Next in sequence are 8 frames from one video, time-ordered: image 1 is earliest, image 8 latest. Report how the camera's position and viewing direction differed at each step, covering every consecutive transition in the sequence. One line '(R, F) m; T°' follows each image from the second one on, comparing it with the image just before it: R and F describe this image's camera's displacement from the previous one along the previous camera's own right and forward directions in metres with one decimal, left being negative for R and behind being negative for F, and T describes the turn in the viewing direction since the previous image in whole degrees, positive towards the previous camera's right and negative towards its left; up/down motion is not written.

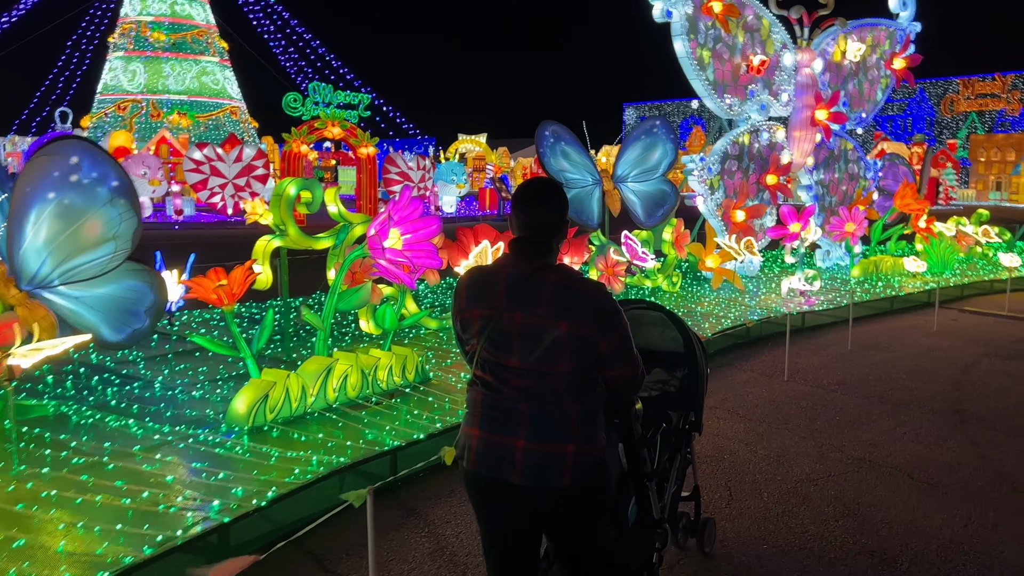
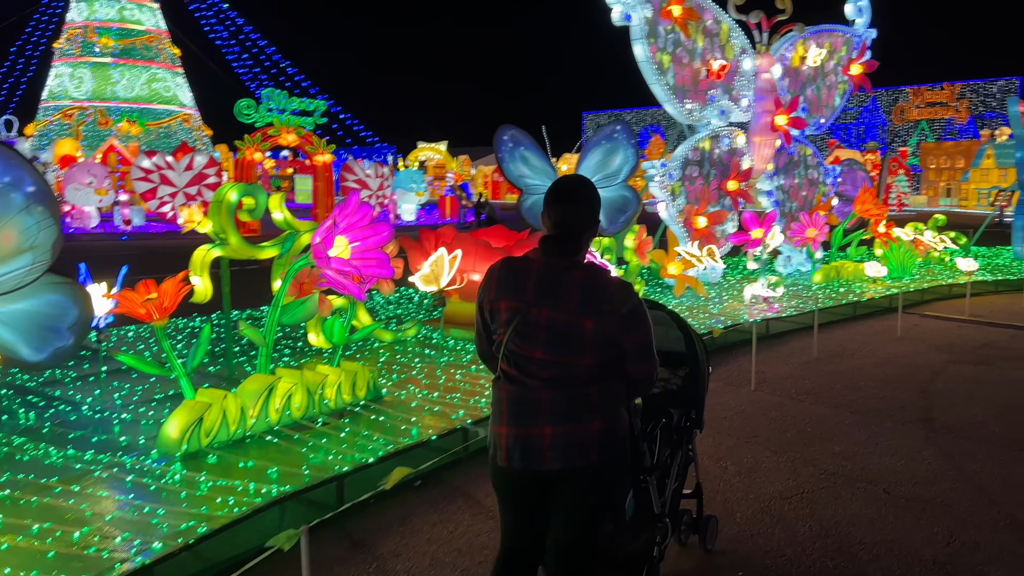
(0.0, +0.3) m; +3°
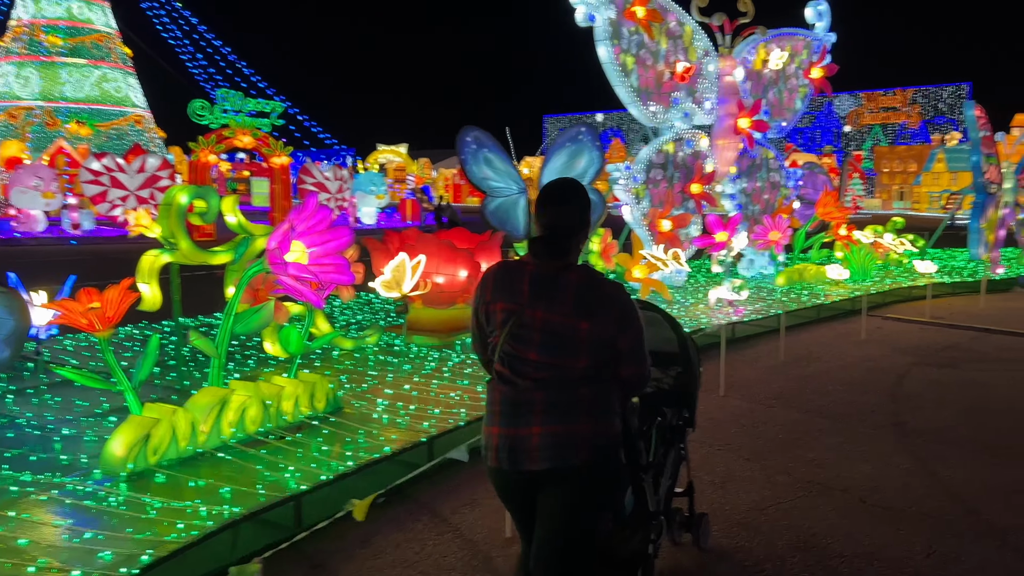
(0.0, +0.2) m; +3°
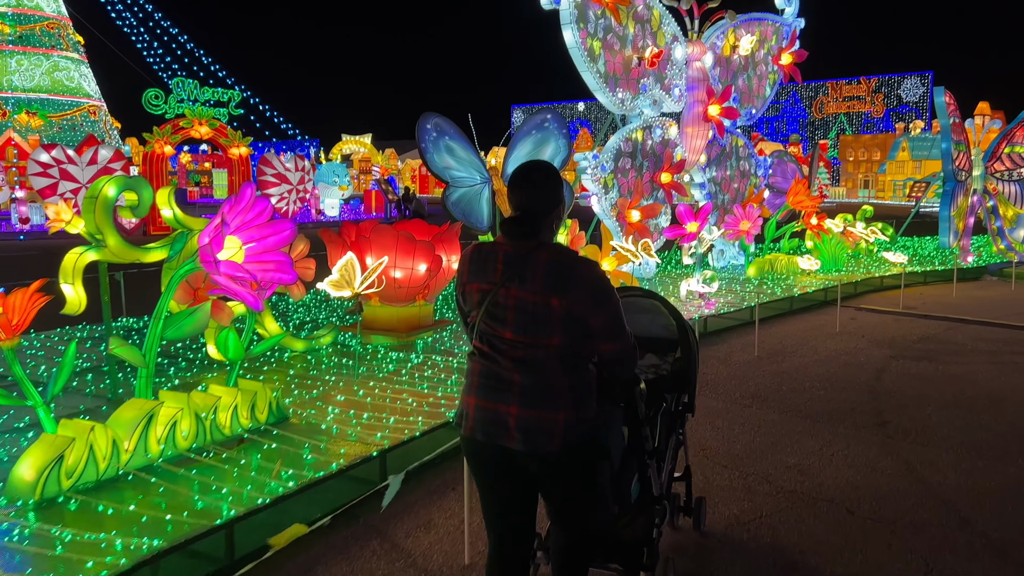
(+0.1, +0.4) m; +2°
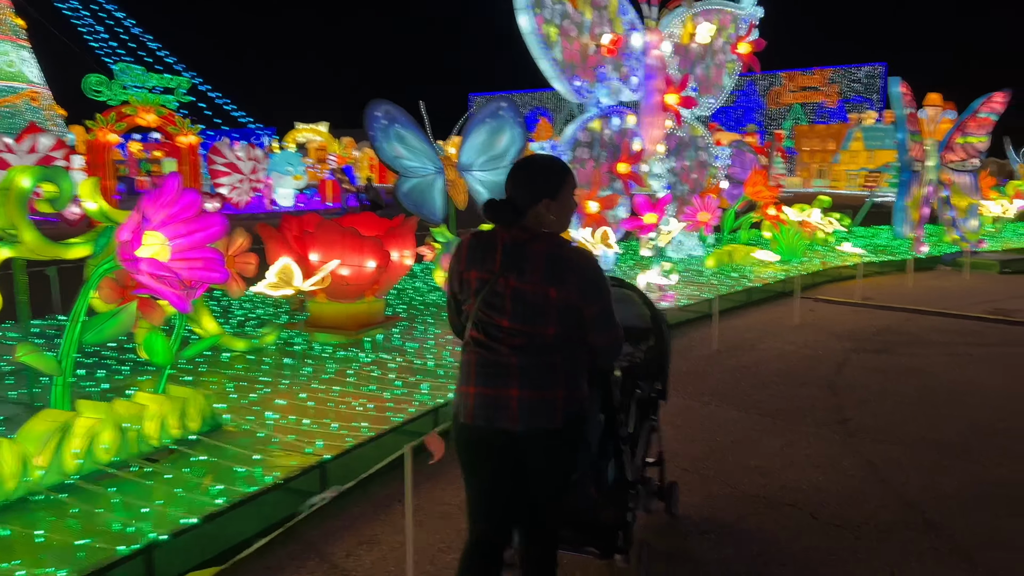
(+0.1, +0.2) m; +3°
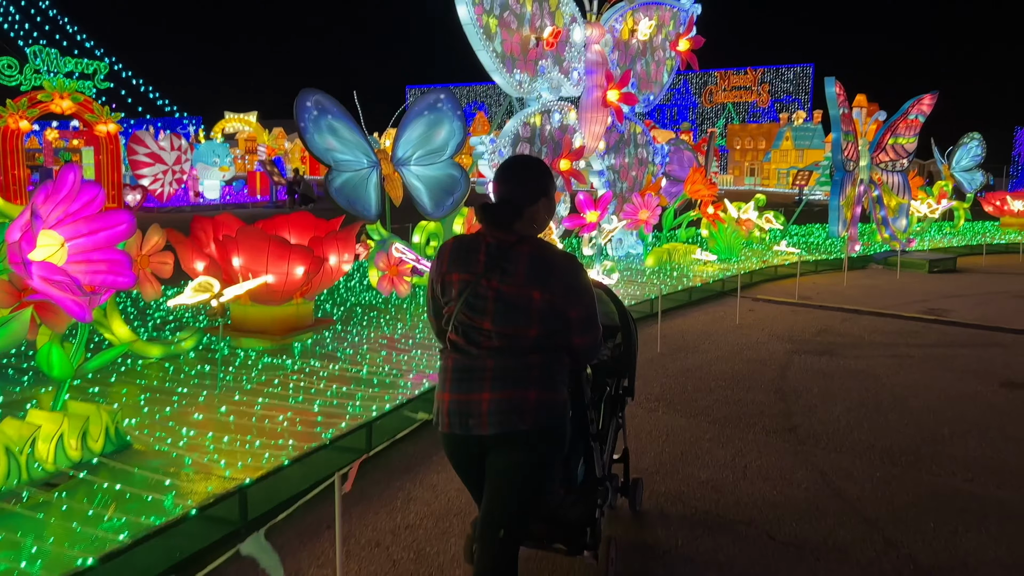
(0.0, +0.3) m; +5°
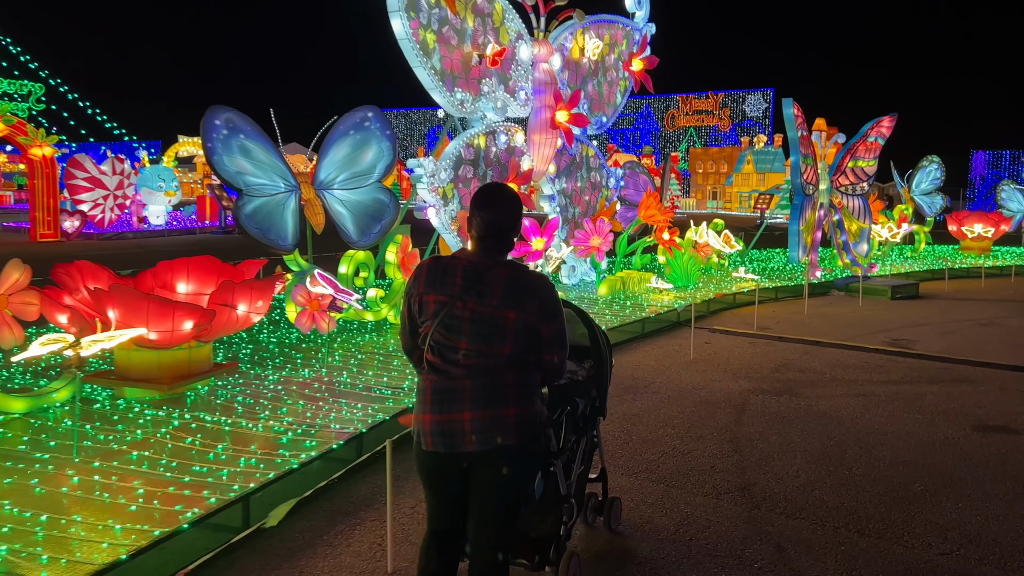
(+0.3, +0.6) m; +2°
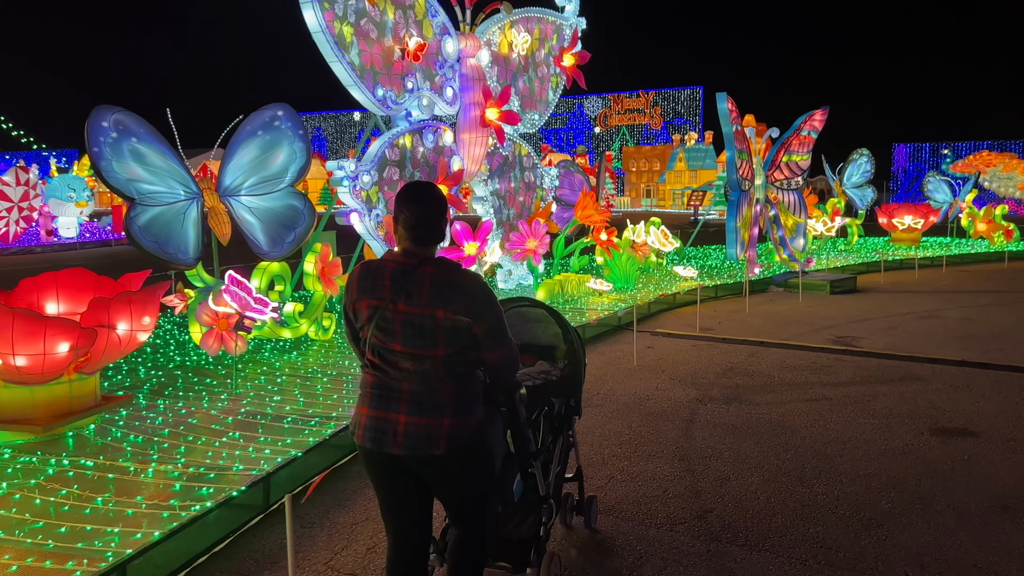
(+0.1, +0.5) m; +4°
